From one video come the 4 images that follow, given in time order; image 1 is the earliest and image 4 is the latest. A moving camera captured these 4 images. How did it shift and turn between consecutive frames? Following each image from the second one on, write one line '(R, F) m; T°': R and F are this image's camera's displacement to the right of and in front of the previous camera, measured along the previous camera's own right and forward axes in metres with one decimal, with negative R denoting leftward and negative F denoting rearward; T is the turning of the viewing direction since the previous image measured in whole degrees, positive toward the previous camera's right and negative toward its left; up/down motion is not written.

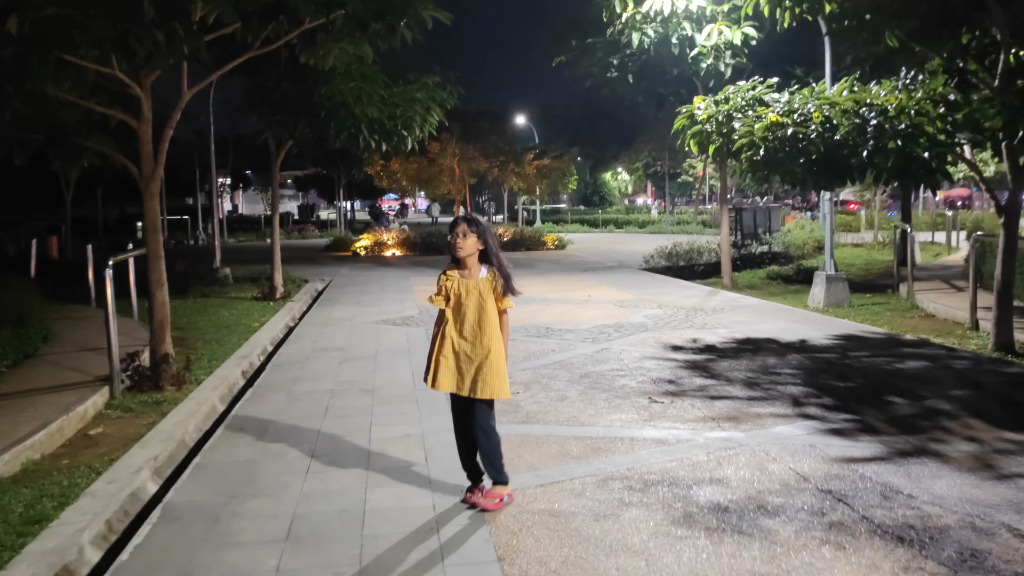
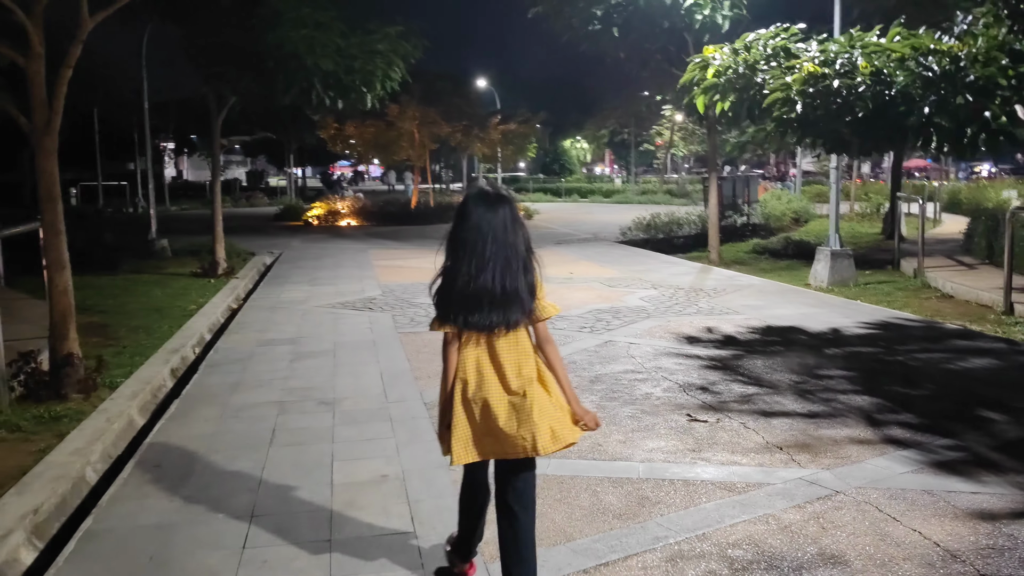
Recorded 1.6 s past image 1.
(-0.3, +1.6) m; +3°
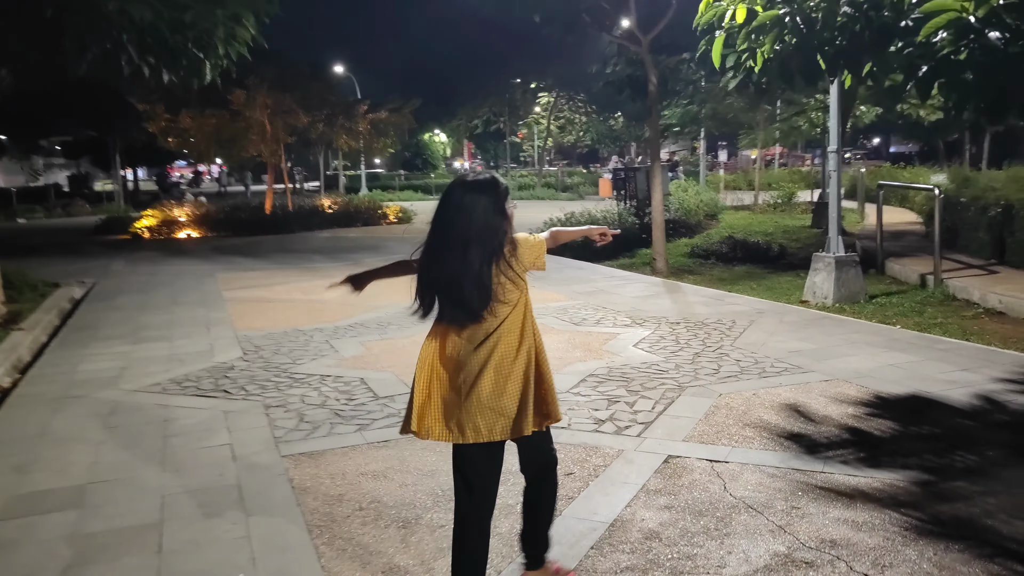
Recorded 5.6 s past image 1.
(-0.6, +3.8) m; +9°
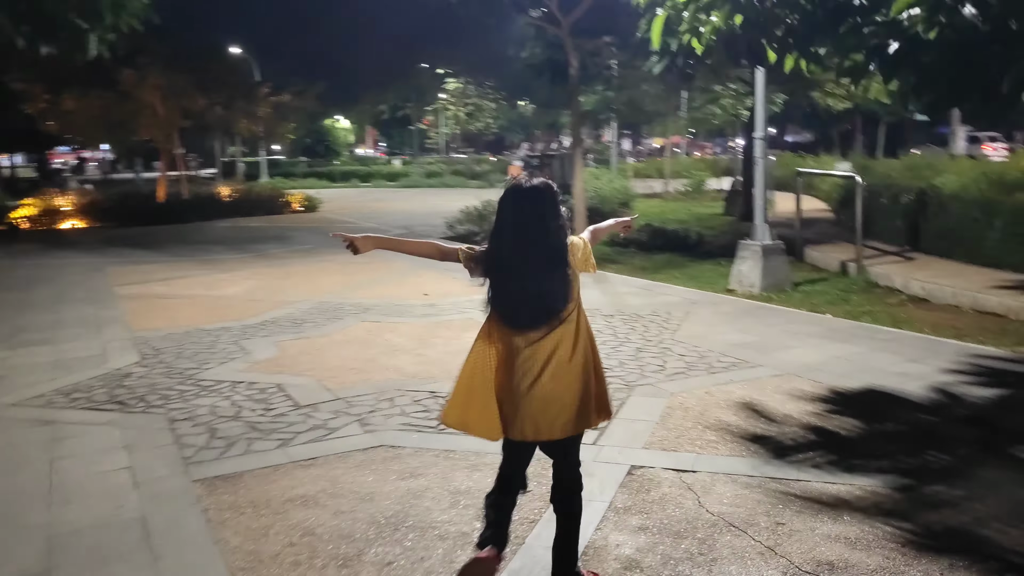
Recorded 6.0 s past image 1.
(-0.2, +0.5) m; +6°
